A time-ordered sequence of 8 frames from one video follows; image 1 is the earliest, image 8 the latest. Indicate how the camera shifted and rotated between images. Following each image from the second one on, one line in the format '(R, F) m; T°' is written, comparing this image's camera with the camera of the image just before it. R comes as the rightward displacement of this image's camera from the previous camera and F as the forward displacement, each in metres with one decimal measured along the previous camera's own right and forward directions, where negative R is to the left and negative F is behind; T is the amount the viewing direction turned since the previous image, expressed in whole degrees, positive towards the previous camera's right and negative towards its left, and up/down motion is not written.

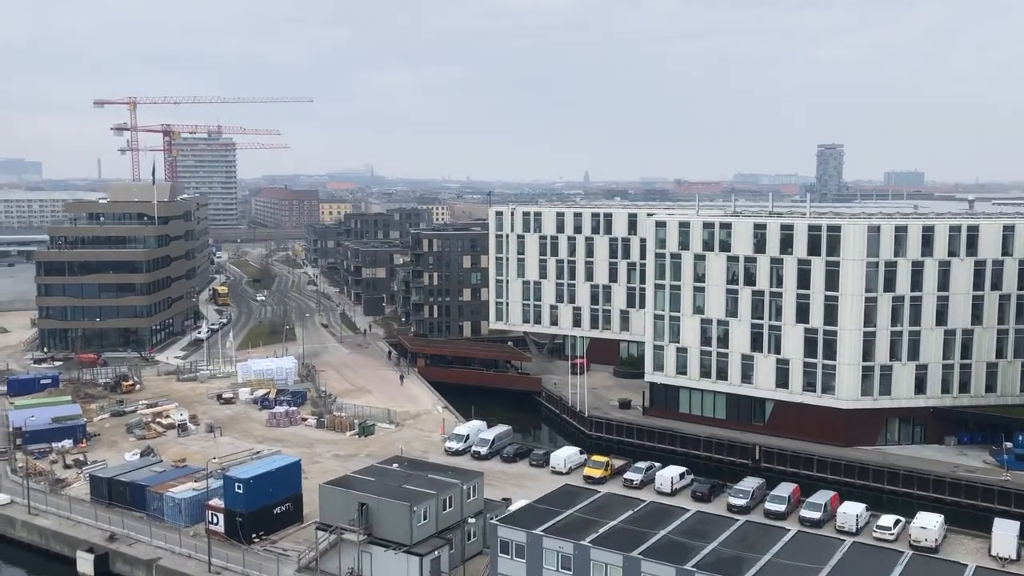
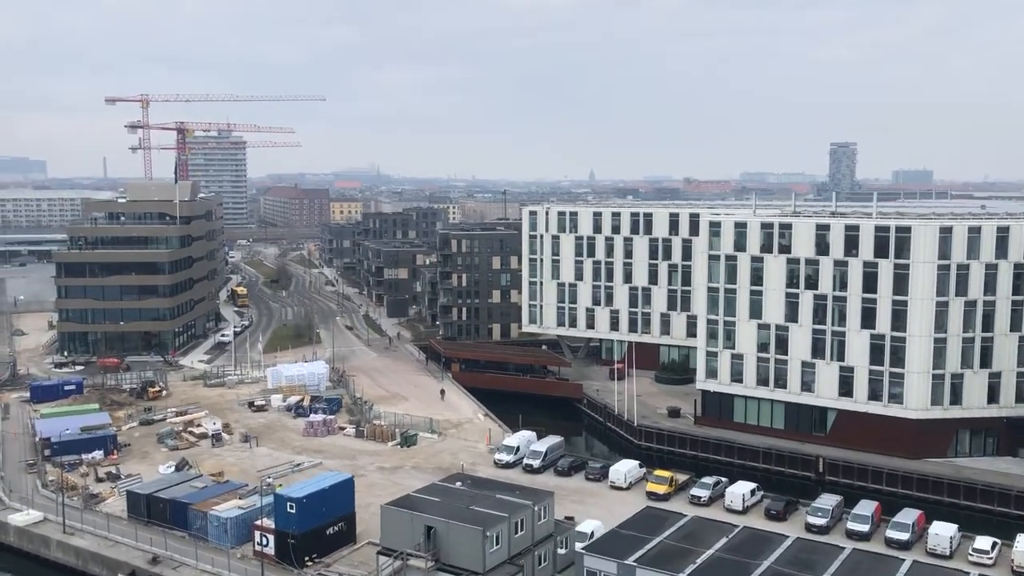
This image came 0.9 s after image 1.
(-3.1, +2.5) m; 0°
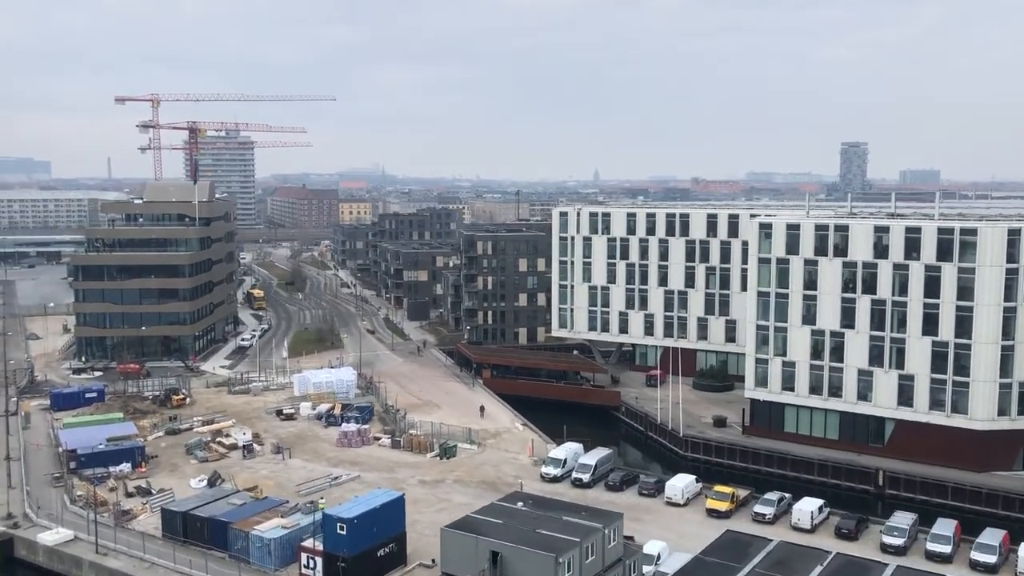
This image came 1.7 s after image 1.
(-2.7, +2.2) m; 0°
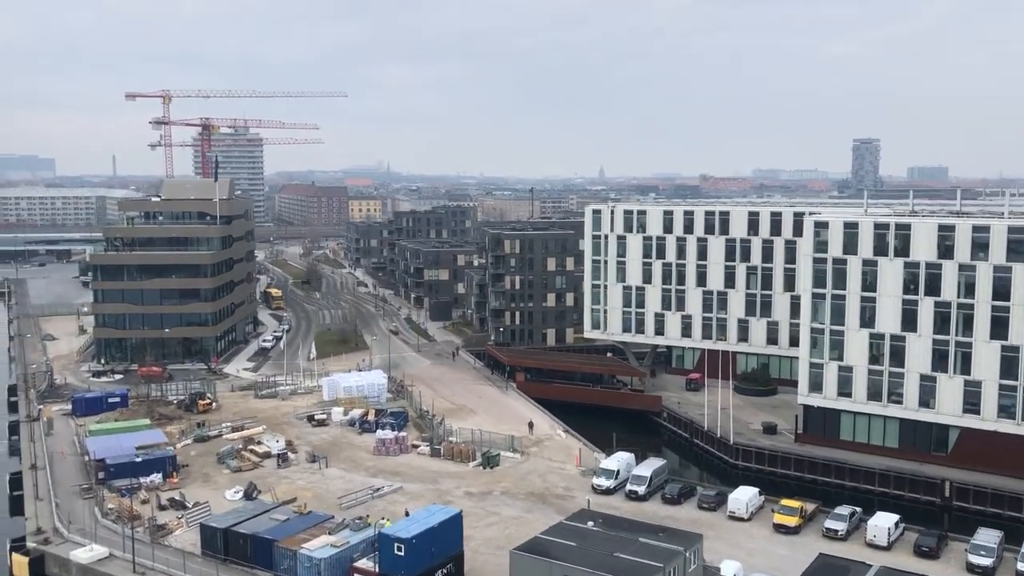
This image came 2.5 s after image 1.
(-2.7, +2.2) m; 0°
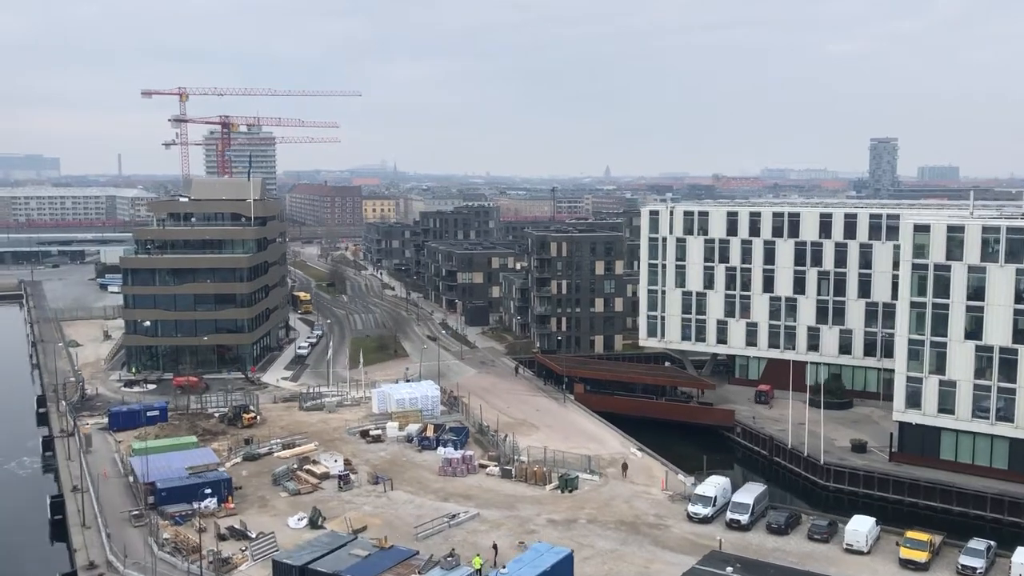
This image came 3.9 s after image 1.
(-4.4, +3.6) m; 0°
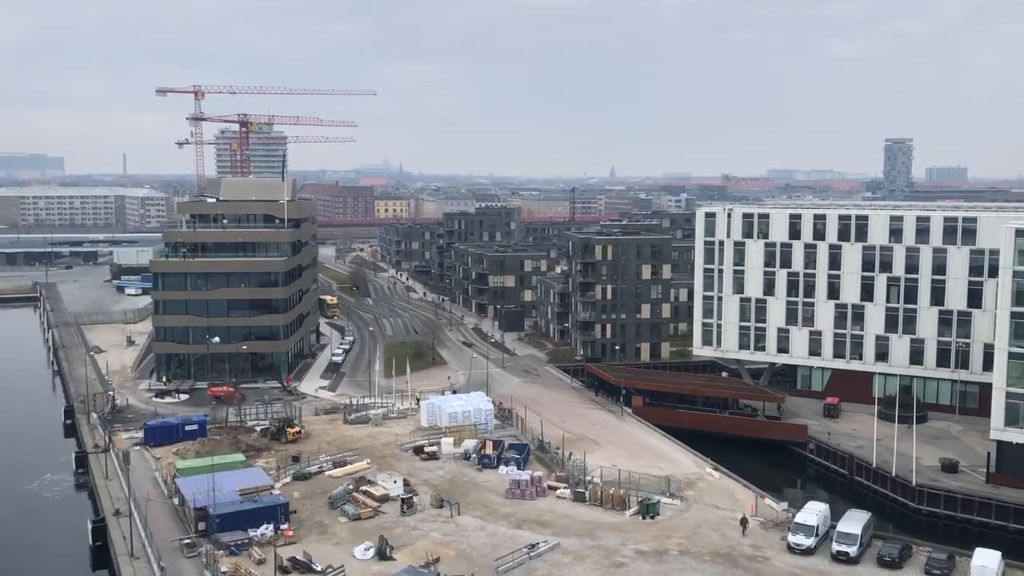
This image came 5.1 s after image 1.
(-4.0, +3.2) m; 0°
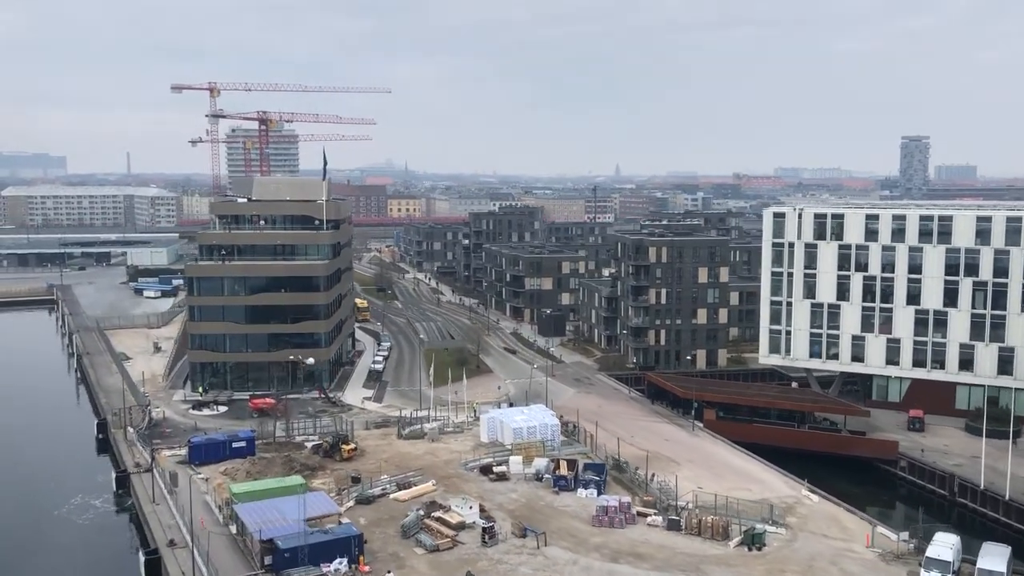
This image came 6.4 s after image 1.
(-4.3, +3.6) m; 0°
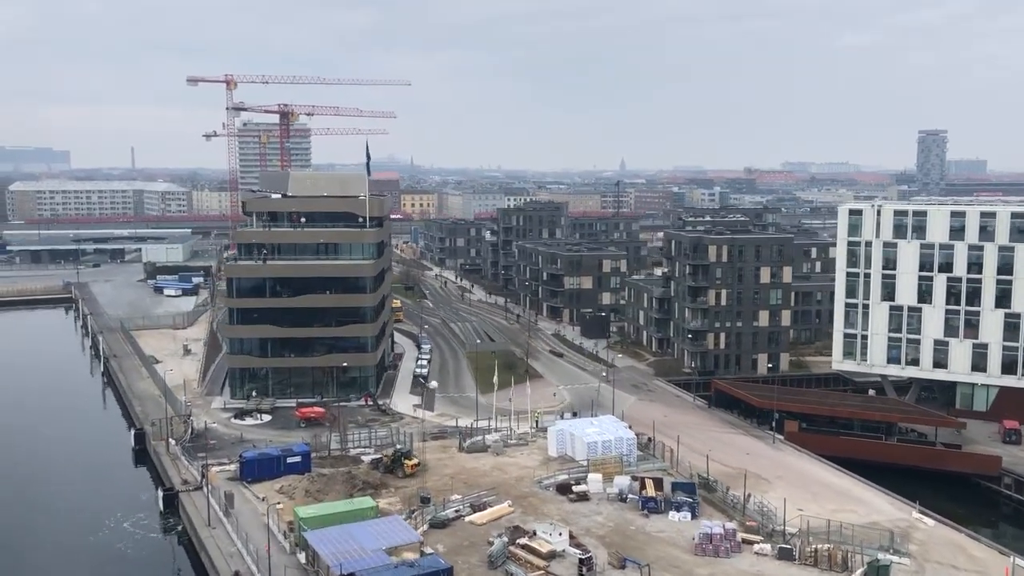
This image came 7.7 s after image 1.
(-4.3, +3.5) m; 0°
